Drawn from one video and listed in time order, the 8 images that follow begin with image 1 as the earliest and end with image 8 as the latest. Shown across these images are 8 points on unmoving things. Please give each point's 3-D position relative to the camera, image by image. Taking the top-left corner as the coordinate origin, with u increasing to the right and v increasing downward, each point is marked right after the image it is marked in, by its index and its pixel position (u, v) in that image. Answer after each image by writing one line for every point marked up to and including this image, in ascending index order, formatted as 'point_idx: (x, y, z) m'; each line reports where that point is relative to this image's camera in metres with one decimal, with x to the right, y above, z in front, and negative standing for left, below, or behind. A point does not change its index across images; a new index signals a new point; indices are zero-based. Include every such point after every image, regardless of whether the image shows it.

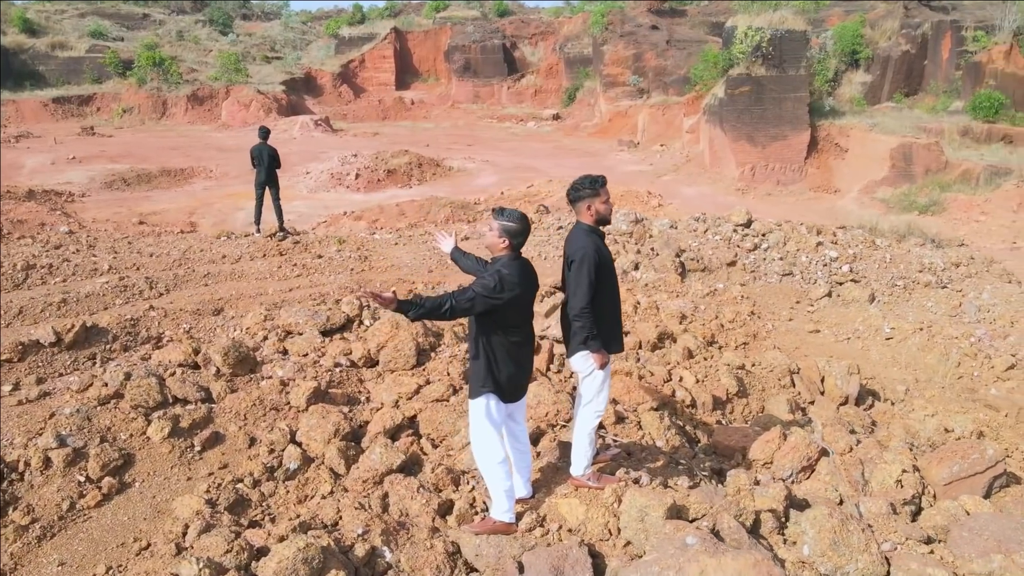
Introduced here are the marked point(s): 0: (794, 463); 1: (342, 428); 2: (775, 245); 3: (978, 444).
0: (+0.9, -0.5, +2.8) m
1: (-0.6, -0.5, +3.2) m
2: (+2.2, +0.4, +7.2) m
3: (+1.5, -0.5, +2.7) m
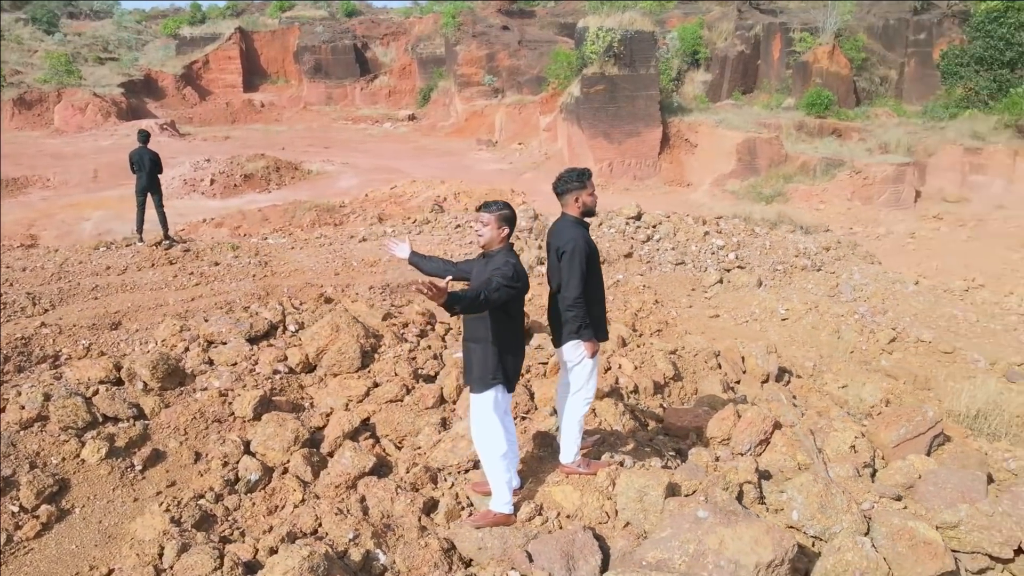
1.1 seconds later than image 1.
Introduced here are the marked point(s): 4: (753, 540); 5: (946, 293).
0: (+0.8, -0.5, +2.9) m
1: (-0.7, -0.5, +3.1) m
2: (+1.3, +0.4, +7.5) m
3: (+1.4, -0.4, +2.9) m
4: (+0.6, -0.6, +2.0) m
5: (+3.3, 0.0, +6.9) m
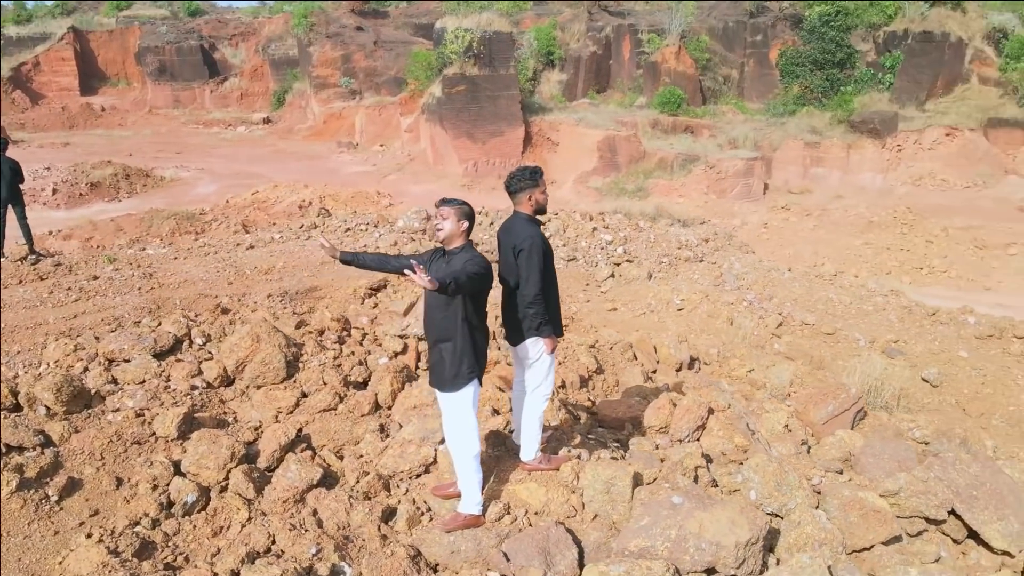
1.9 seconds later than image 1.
0: (+0.6, -0.5, +3.0) m
1: (-0.9, -0.5, +2.9) m
2: (+0.4, +0.5, +7.7) m
3: (+1.2, -0.4, +3.1) m
4: (+0.5, -0.5, +2.1) m
5: (+2.5, +0.1, +7.4) m
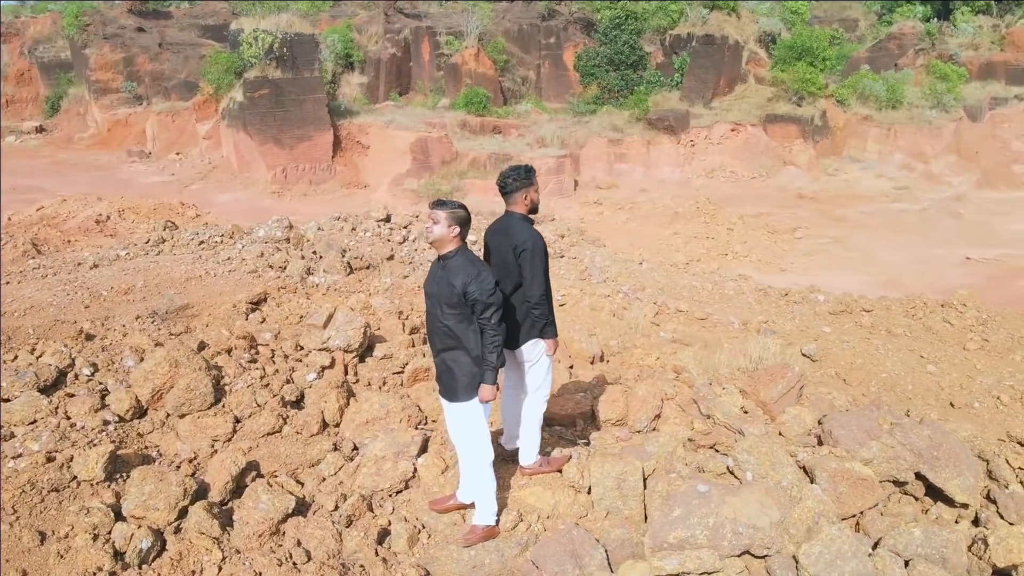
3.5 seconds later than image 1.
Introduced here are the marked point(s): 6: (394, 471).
0: (+0.5, -0.4, +3.1) m
1: (-1.0, -0.6, +2.7) m
2: (-0.8, +0.5, +7.6) m
3: (+1.0, -0.3, +3.3) m
4: (+0.6, -0.5, +2.1) m
5: (+1.4, +0.2, +7.7) m
6: (-0.4, -0.5, +2.6) m
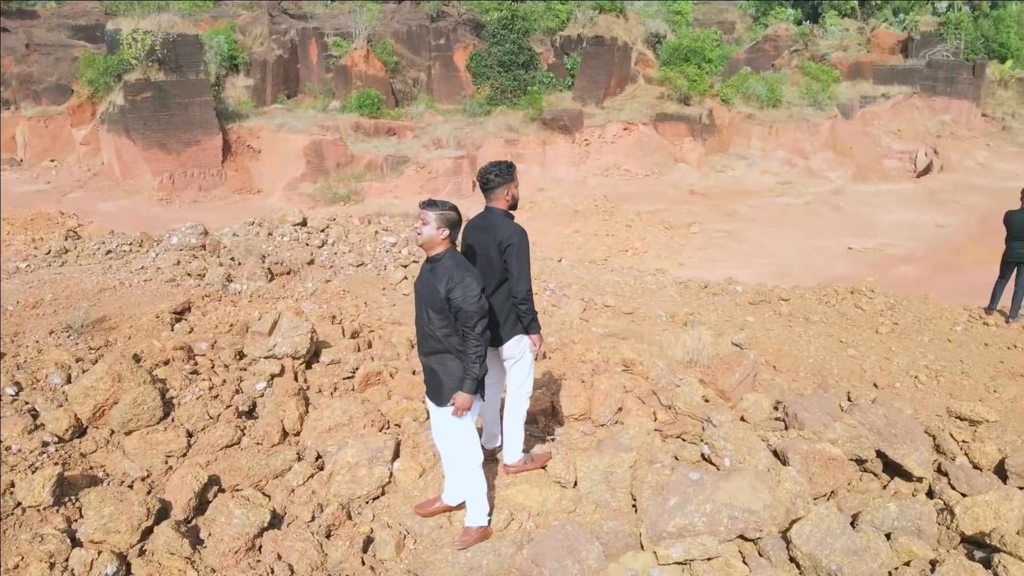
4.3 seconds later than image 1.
0: (+0.4, -0.4, +3.1) m
1: (-1.0, -0.6, +2.5) m
2: (-1.4, +0.4, +7.4) m
3: (+0.9, -0.3, +3.4) m
4: (+0.6, -0.5, +2.2) m
5: (+0.7, +0.2, +7.8) m
6: (-0.4, -0.6, +2.6) m
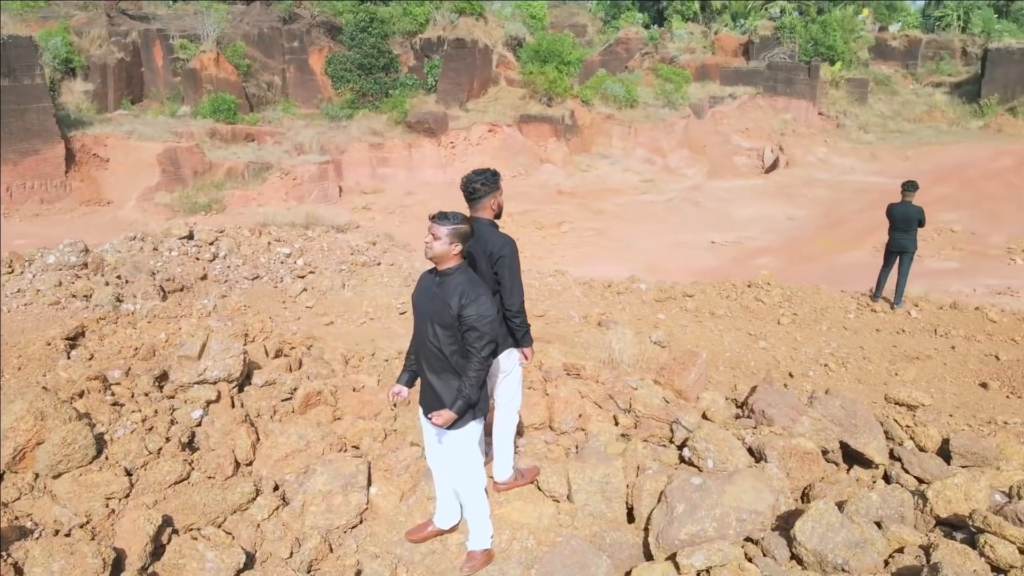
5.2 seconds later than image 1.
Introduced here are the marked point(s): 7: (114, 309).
0: (+0.2, -0.4, +3.1) m
1: (-1.1, -0.7, +2.3) m
2: (-2.2, +0.3, +7.1) m
3: (+0.7, -0.3, +3.4) m
4: (+0.6, -0.5, +2.2) m
5: (-0.2, +0.2, +7.8) m
6: (-0.5, -0.6, +2.4) m
7: (-2.4, -0.1, +5.3) m
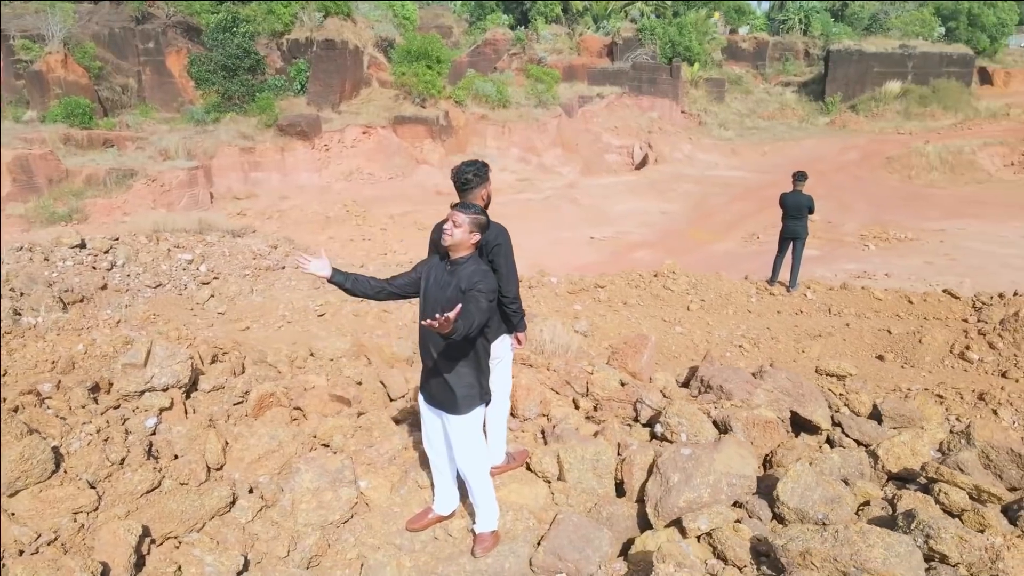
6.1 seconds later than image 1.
0: (+0.1, -0.4, +3.2) m
1: (-1.1, -0.7, +2.2) m
2: (-2.9, +0.2, +6.8) m
3: (+0.5, -0.2, +3.6) m
4: (+0.6, -0.4, +2.3) m
5: (-1.0, +0.2, +7.8) m
6: (-0.5, -0.6, +2.4) m
7: (-2.8, -0.2, +5.0) m
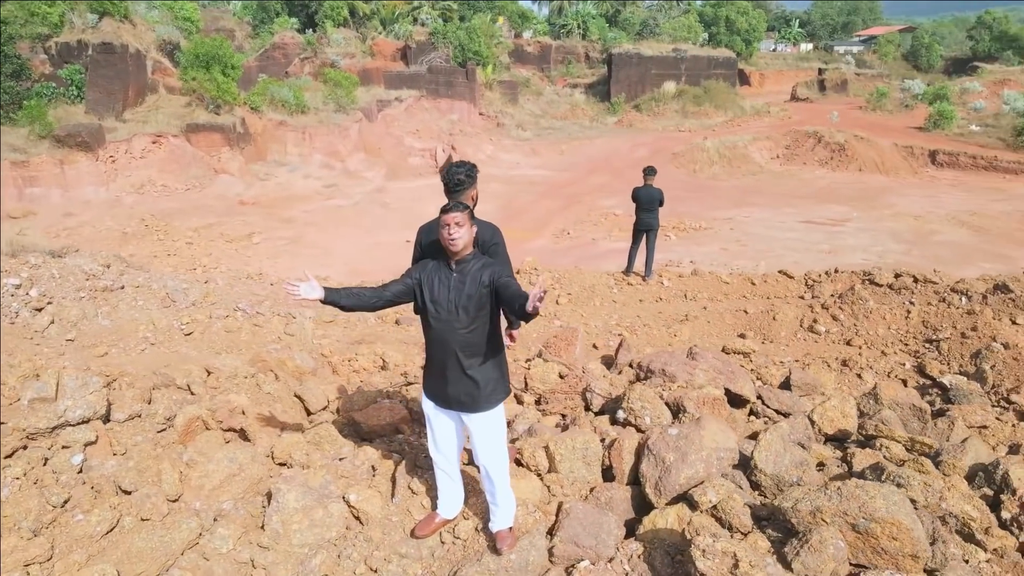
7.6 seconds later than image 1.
0: (-0.1, -0.4, +3.2) m
1: (-1.0, -0.8, +2.0) m
2: (-3.9, 0.0, +6.0) m
3: (+0.2, -0.2, +3.7) m
4: (+0.6, -0.4, +2.5) m
5: (-2.2, +0.1, +7.4) m
6: (-0.5, -0.6, +2.4) m
7: (-3.3, -0.4, +4.3) m
